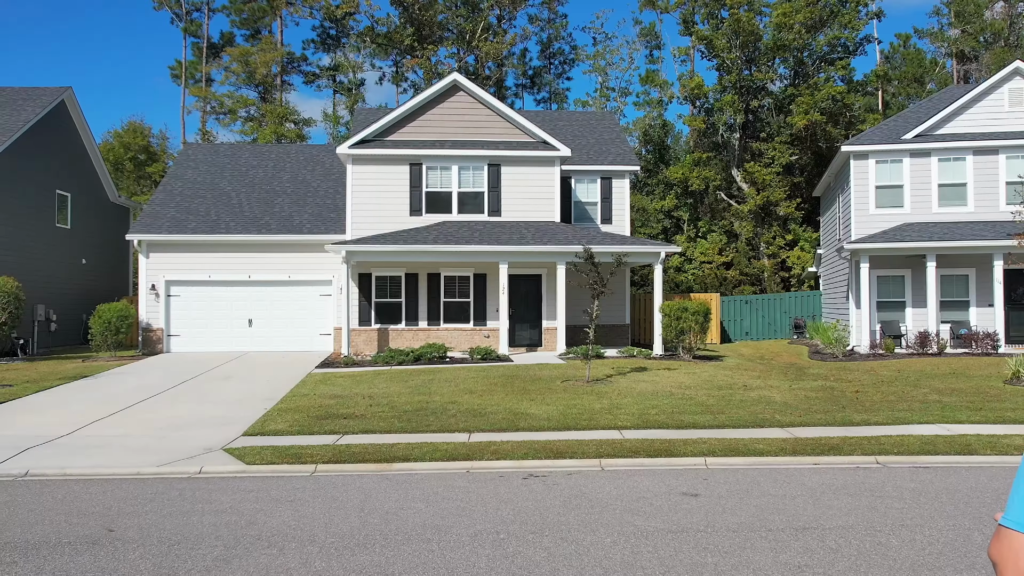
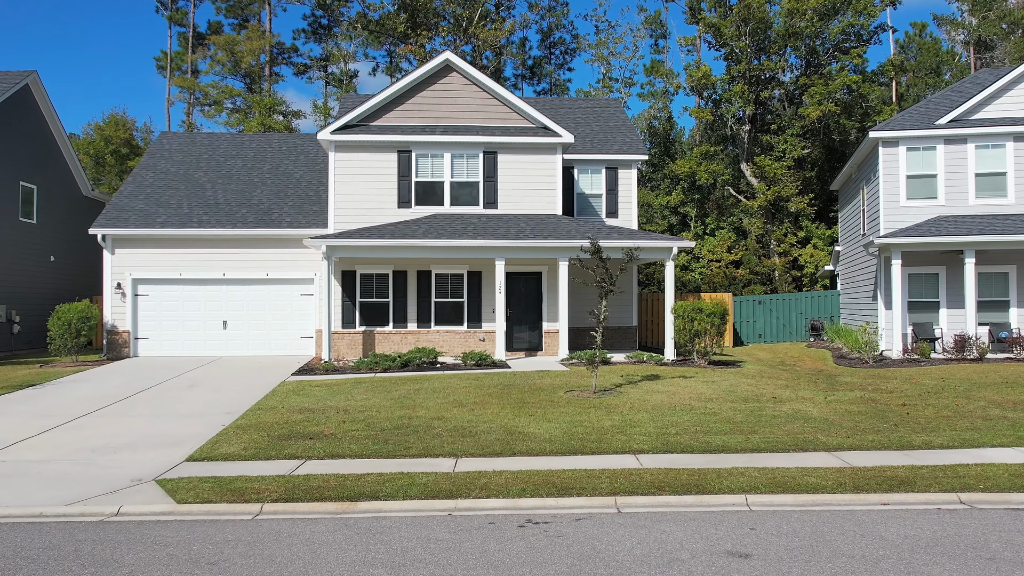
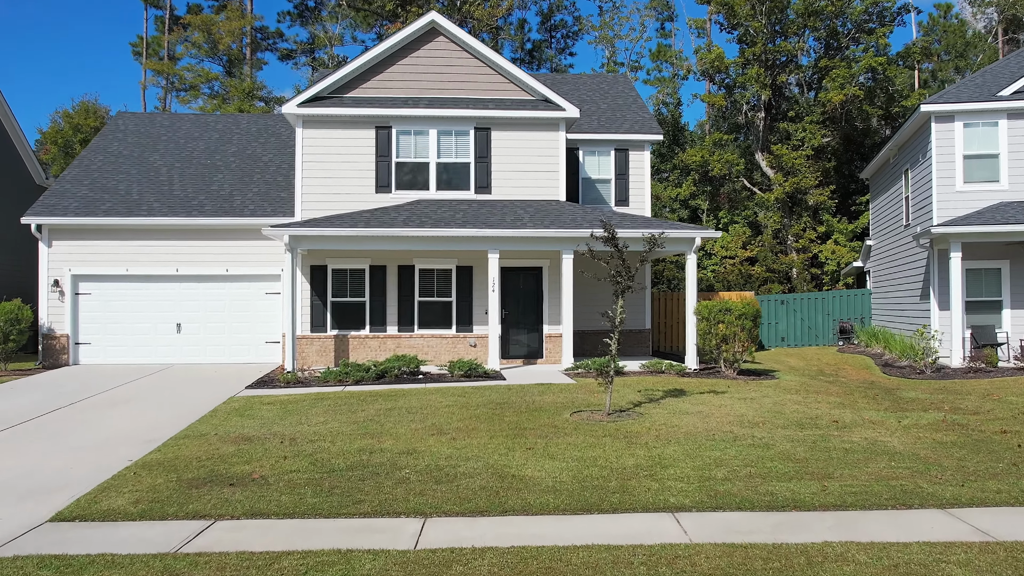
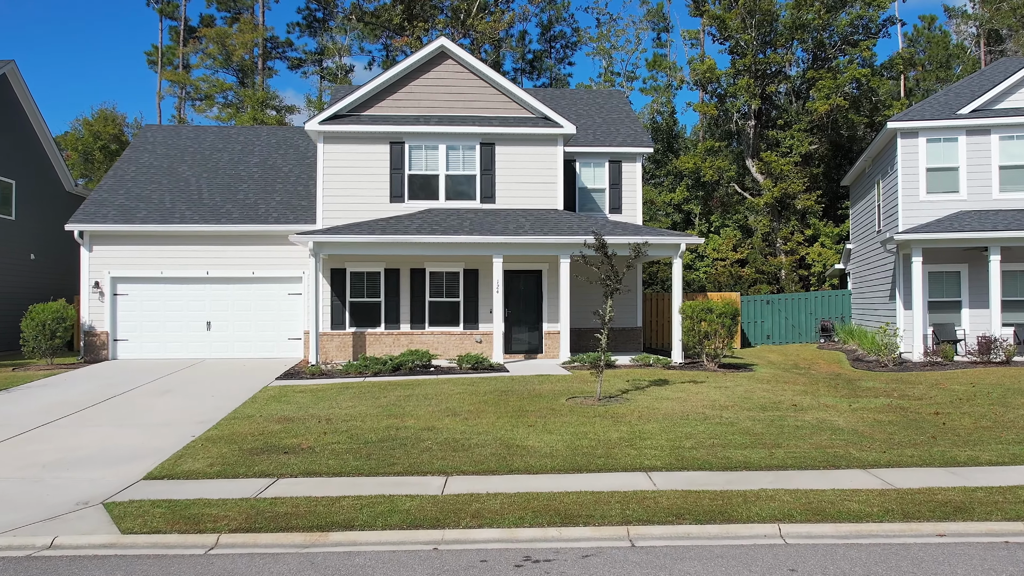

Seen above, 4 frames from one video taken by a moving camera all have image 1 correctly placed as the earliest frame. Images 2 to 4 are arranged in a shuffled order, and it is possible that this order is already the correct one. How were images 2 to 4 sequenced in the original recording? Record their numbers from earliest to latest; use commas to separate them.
2, 4, 3
